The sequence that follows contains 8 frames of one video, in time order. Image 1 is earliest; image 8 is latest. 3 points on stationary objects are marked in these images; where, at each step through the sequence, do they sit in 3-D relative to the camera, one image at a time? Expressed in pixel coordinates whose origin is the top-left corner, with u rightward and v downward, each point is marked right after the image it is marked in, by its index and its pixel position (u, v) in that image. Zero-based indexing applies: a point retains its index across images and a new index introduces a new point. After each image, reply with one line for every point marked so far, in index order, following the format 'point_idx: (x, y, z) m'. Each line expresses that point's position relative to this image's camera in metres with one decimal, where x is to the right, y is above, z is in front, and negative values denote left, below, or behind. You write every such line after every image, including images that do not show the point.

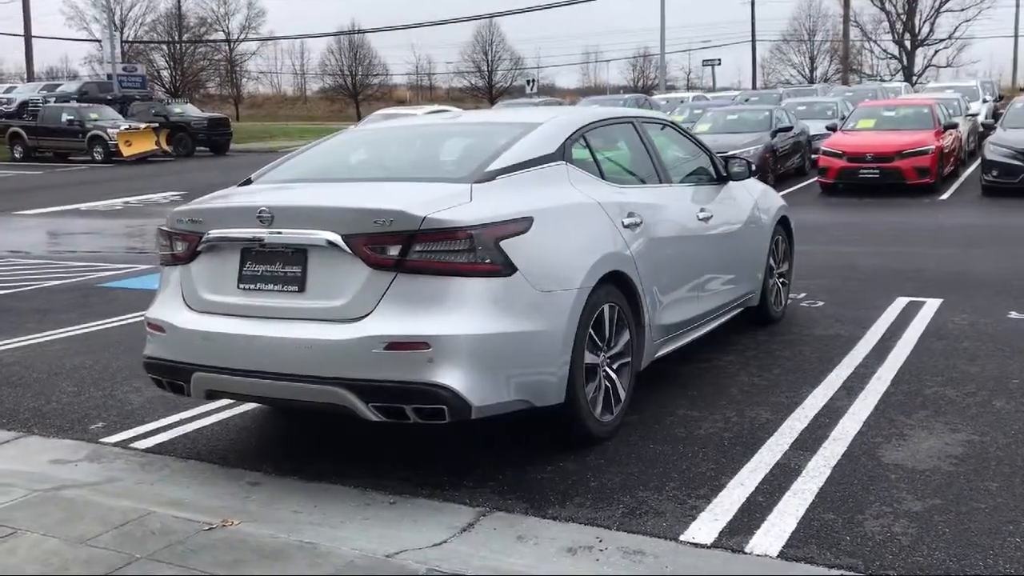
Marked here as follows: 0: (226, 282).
0: (-1.3, 0.0, +4.6) m
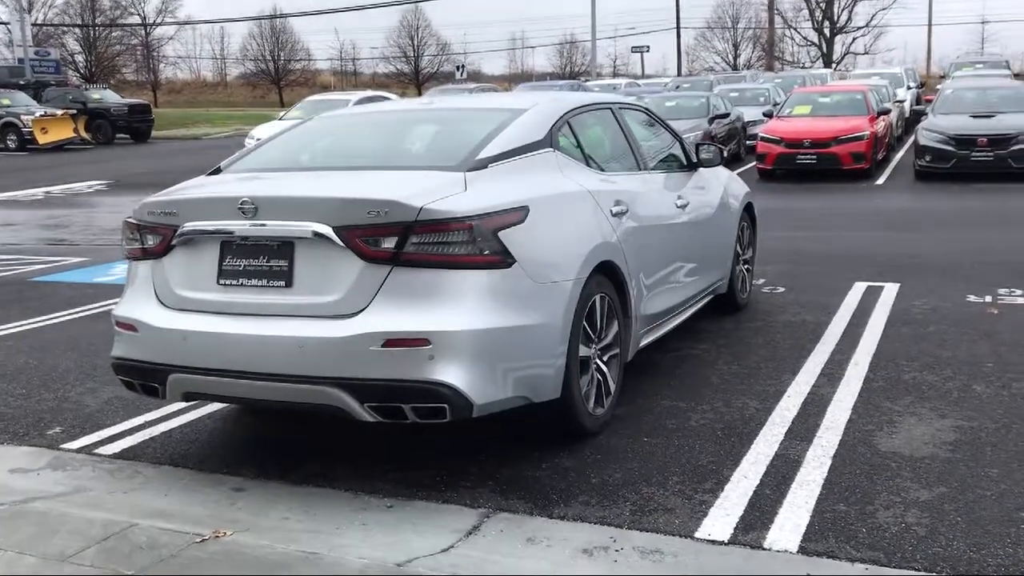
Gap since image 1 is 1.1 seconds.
0: (-1.3, +0.1, +4.4) m
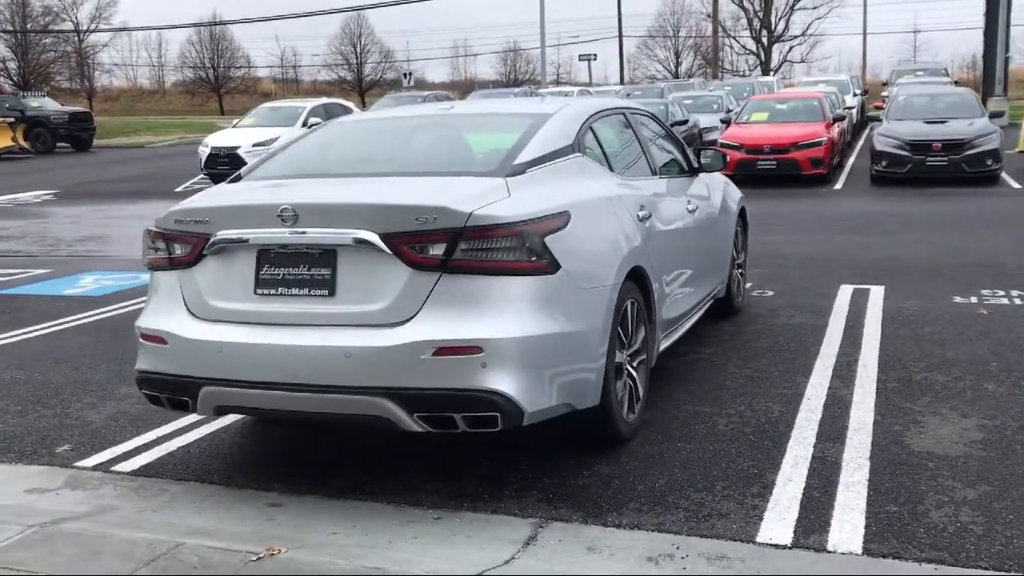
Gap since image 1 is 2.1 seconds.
0: (-1.1, 0.0, +4.2) m
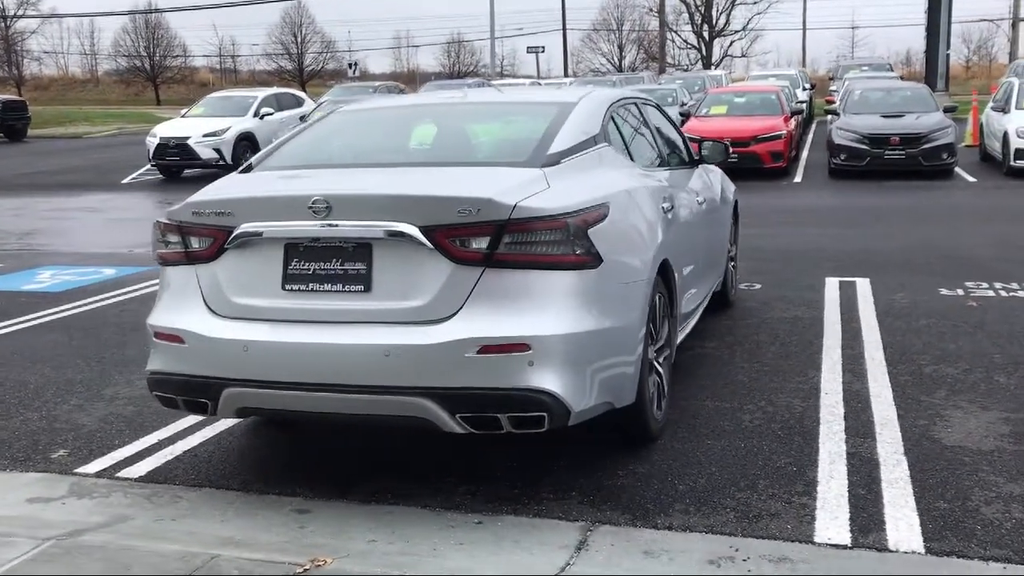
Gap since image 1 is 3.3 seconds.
0: (-1.0, 0.0, +4.0) m
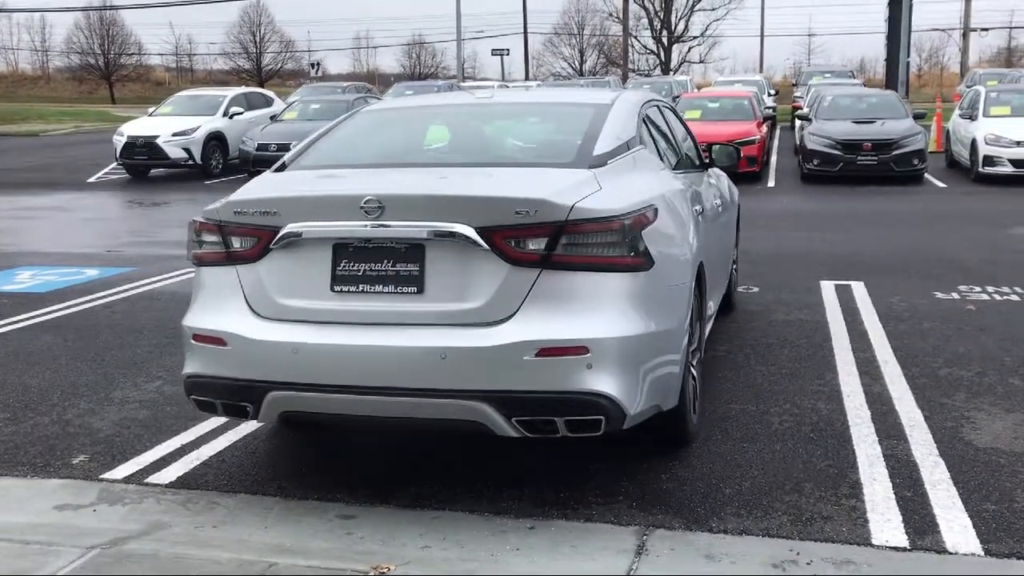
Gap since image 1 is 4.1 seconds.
0: (-0.8, 0.0, +3.9) m
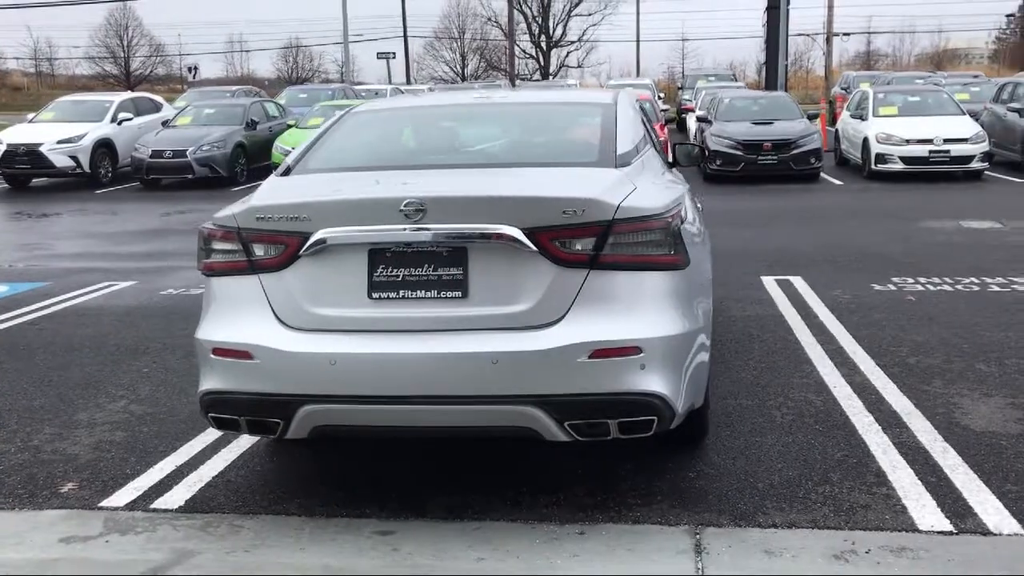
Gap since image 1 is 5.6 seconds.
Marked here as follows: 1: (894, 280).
0: (-0.6, 0.0, +3.8) m
1: (+3.4, +0.1, +8.9) m
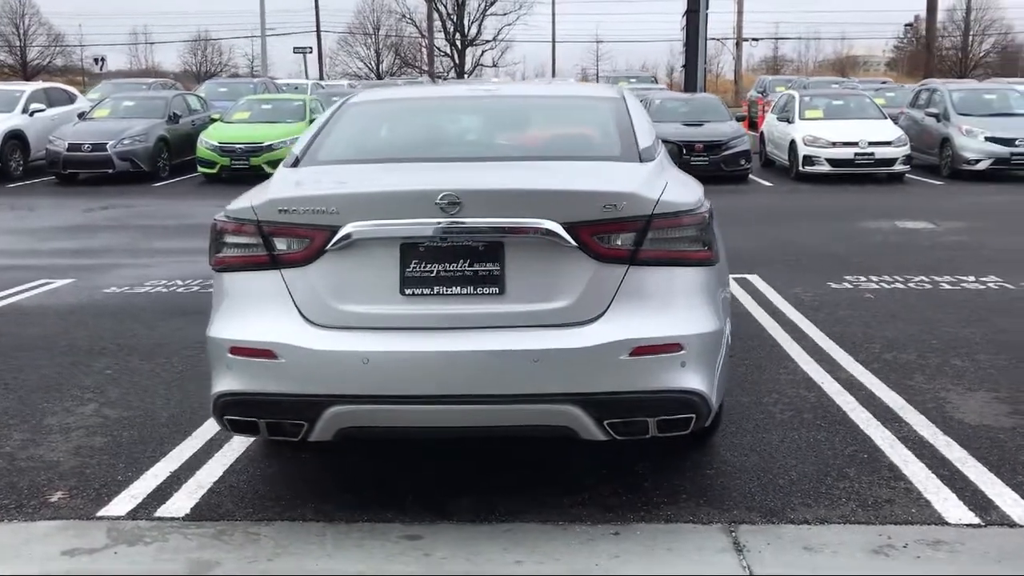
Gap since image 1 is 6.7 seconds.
0: (-0.5, 0.0, +3.6) m
1: (+3.1, +0.1, +9.1) m
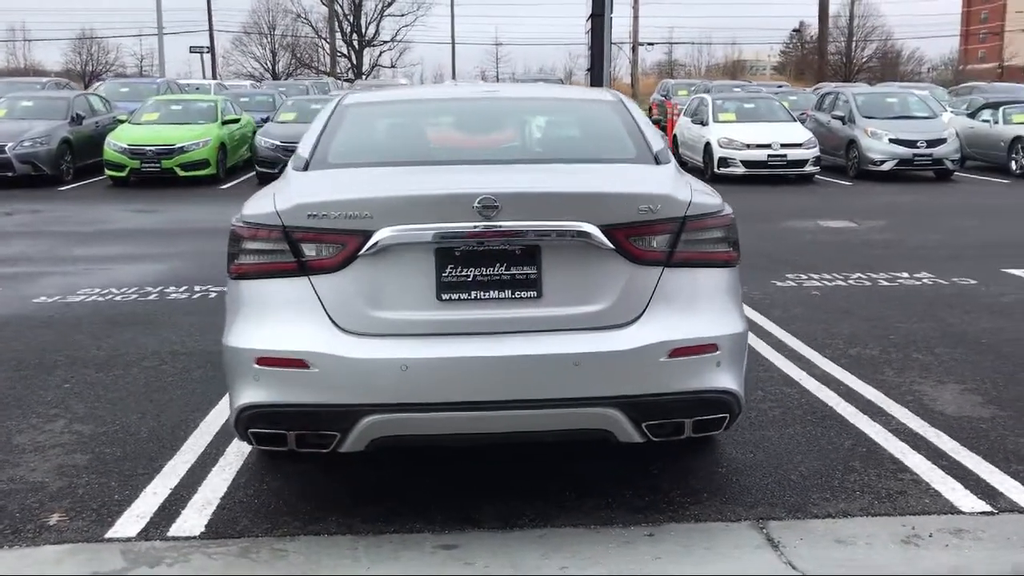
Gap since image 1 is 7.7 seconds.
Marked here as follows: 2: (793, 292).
0: (-0.4, 0.0, +3.5) m
1: (+2.6, +0.1, +9.4) m
2: (+2.4, 0.0, +8.6) m
